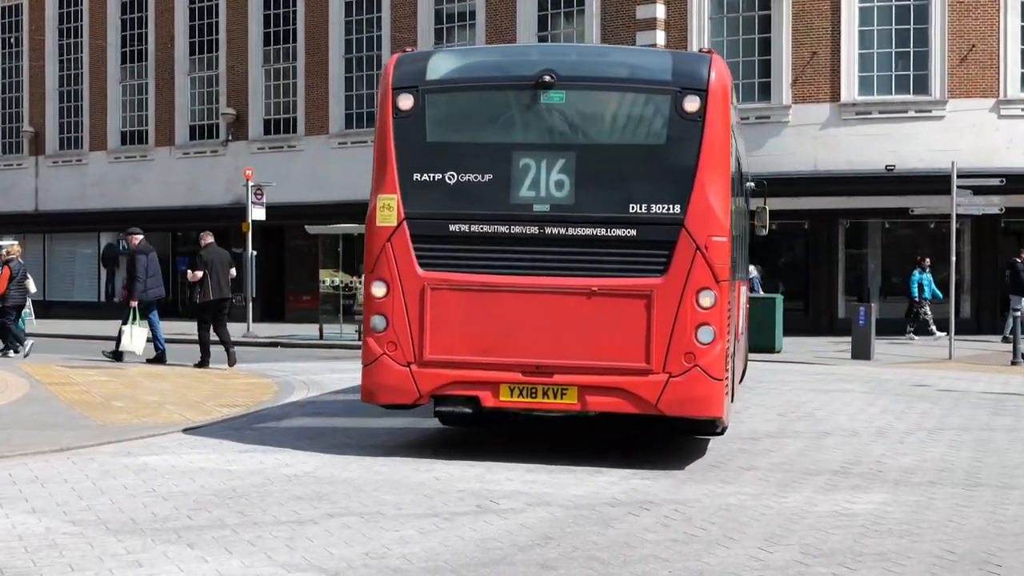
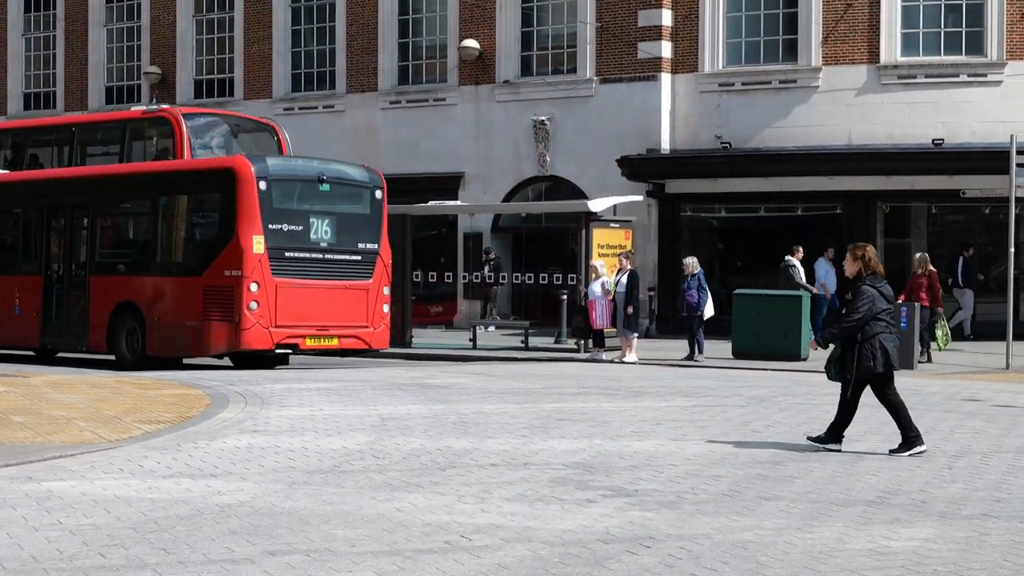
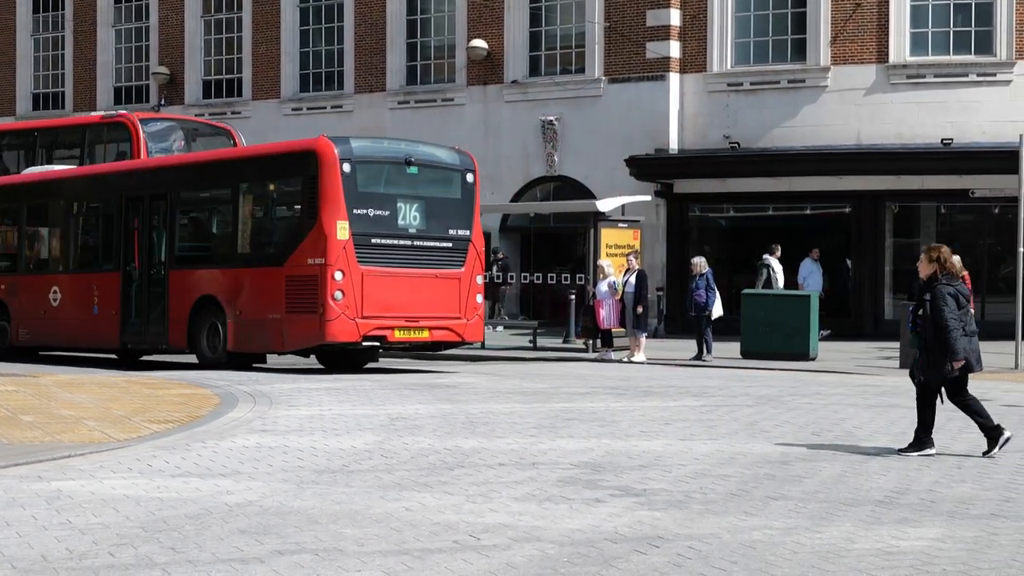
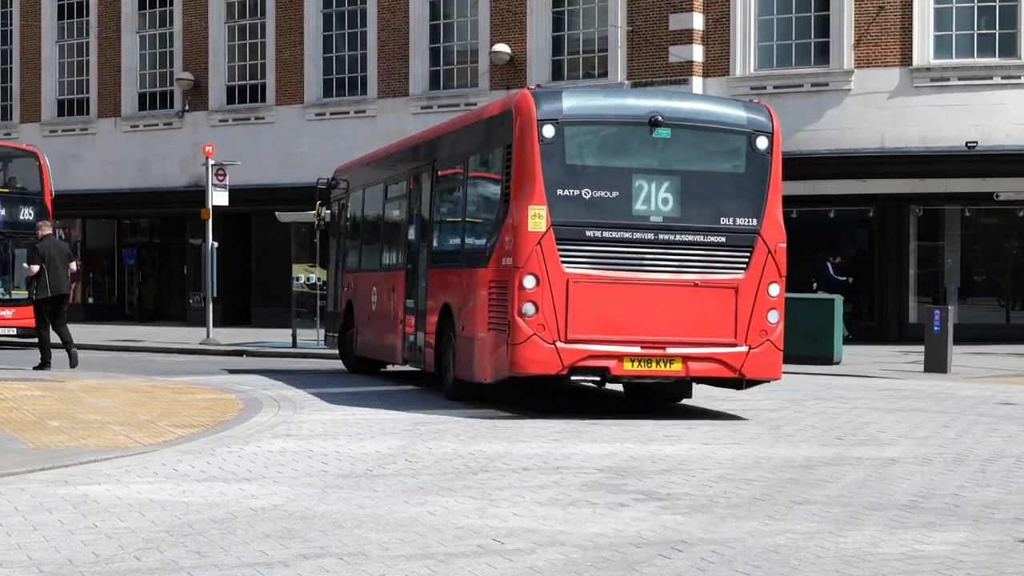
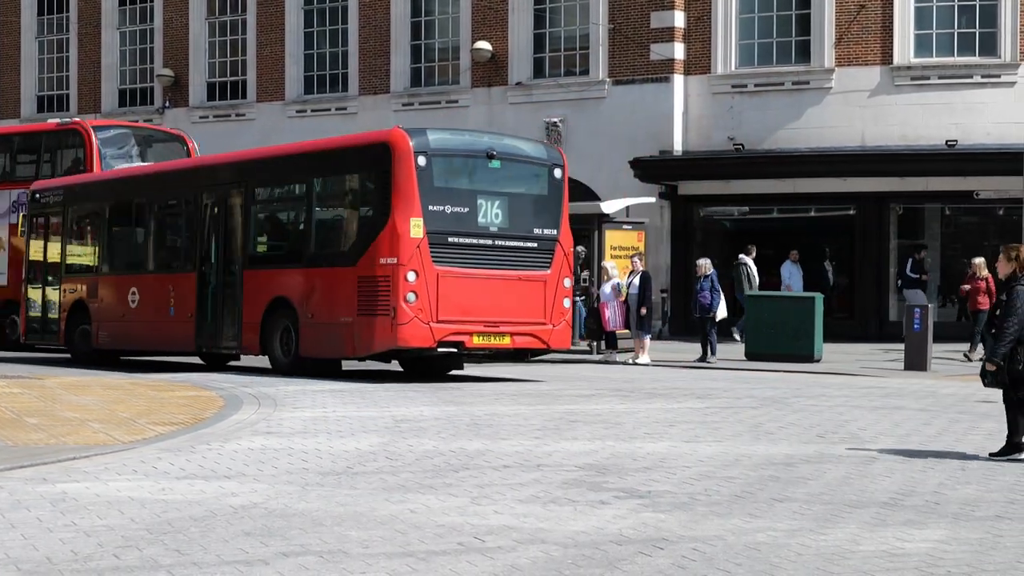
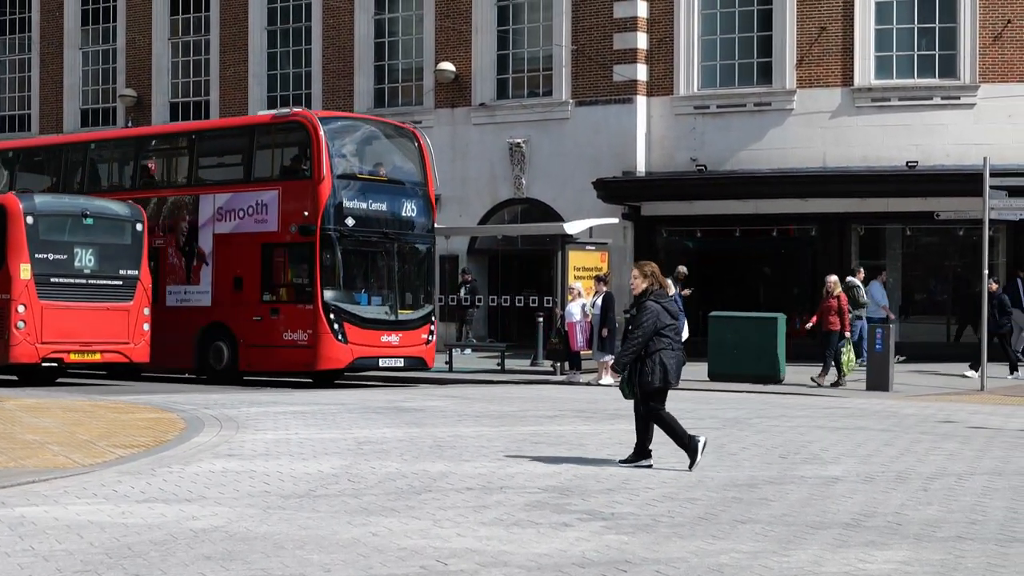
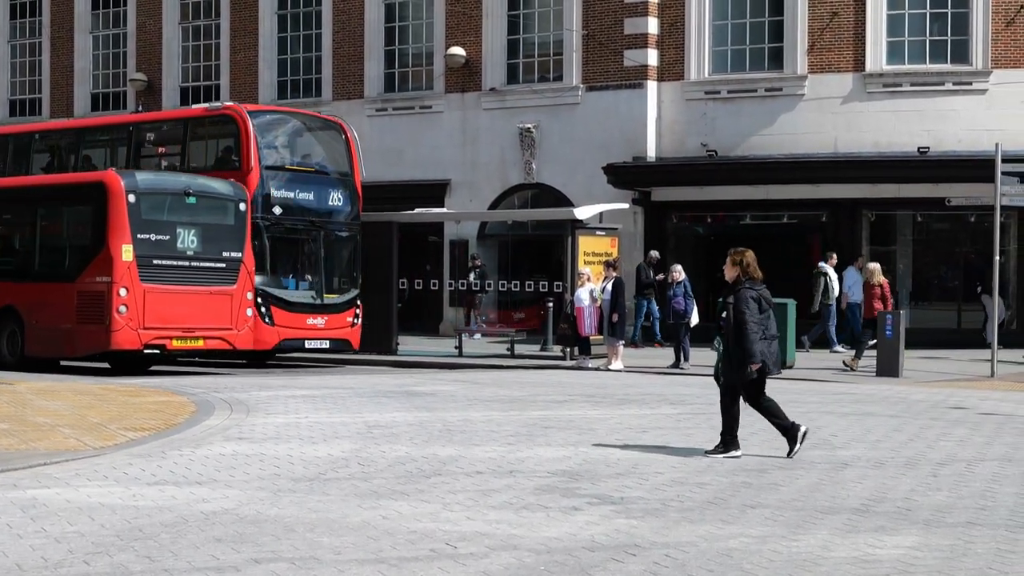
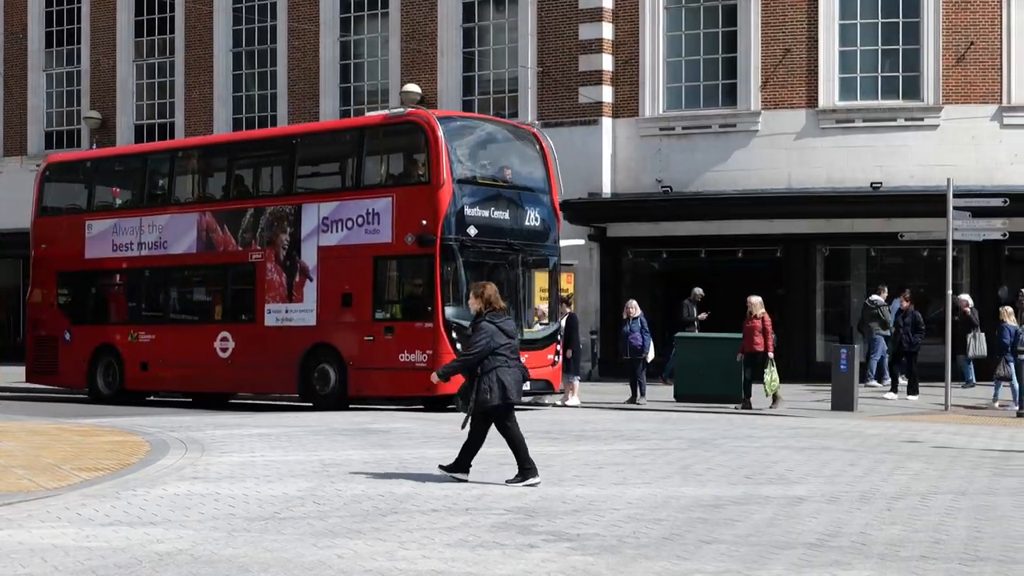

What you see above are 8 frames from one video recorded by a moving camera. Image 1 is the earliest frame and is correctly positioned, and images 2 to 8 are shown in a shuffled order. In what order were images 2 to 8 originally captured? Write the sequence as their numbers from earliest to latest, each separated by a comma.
4, 5, 3, 2, 7, 6, 8
